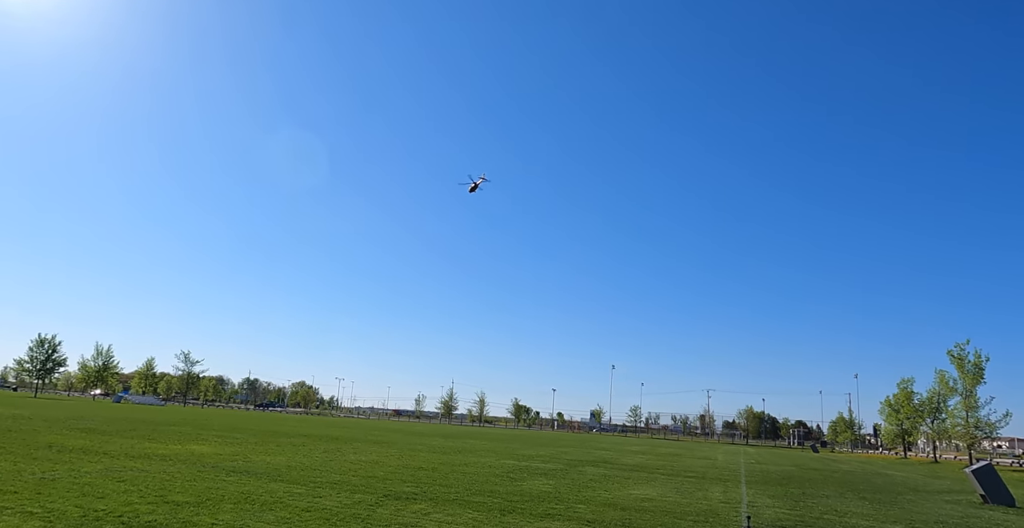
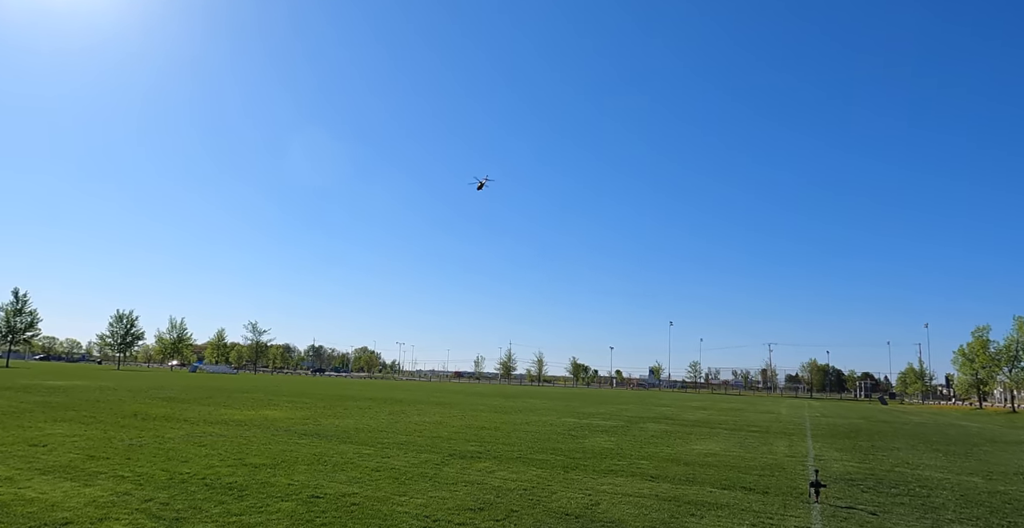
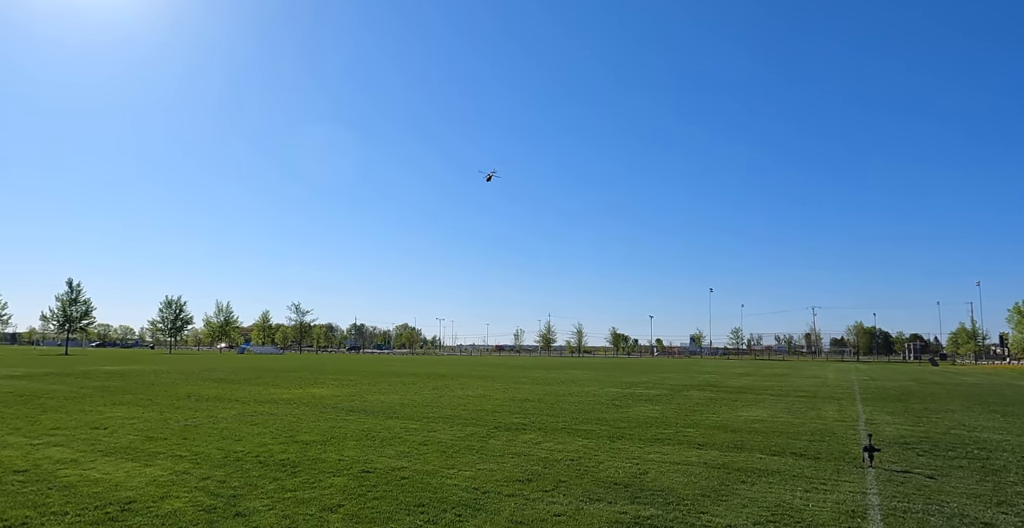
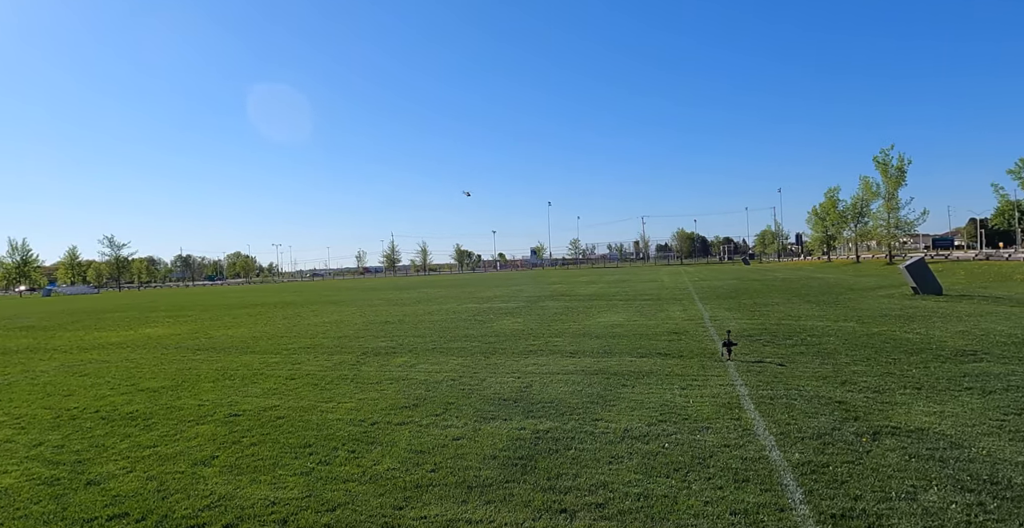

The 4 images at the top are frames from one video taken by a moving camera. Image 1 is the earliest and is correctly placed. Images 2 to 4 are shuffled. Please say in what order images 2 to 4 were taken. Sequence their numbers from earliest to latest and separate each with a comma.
2, 3, 4
